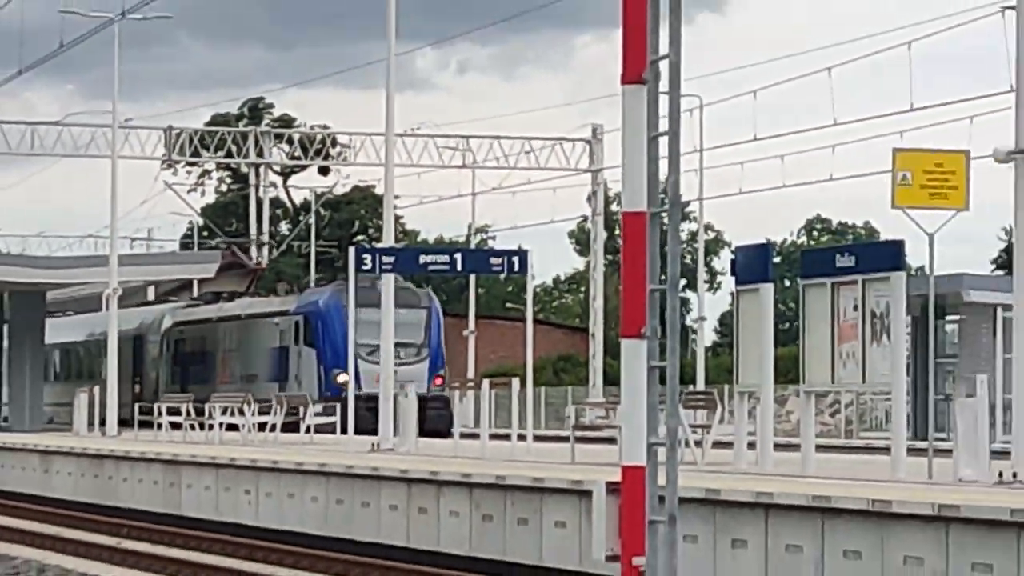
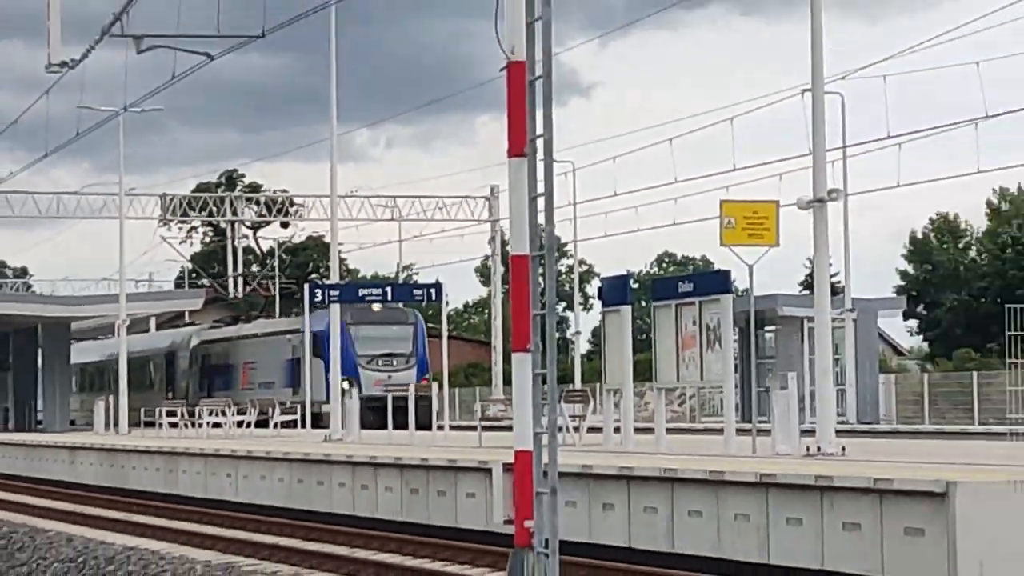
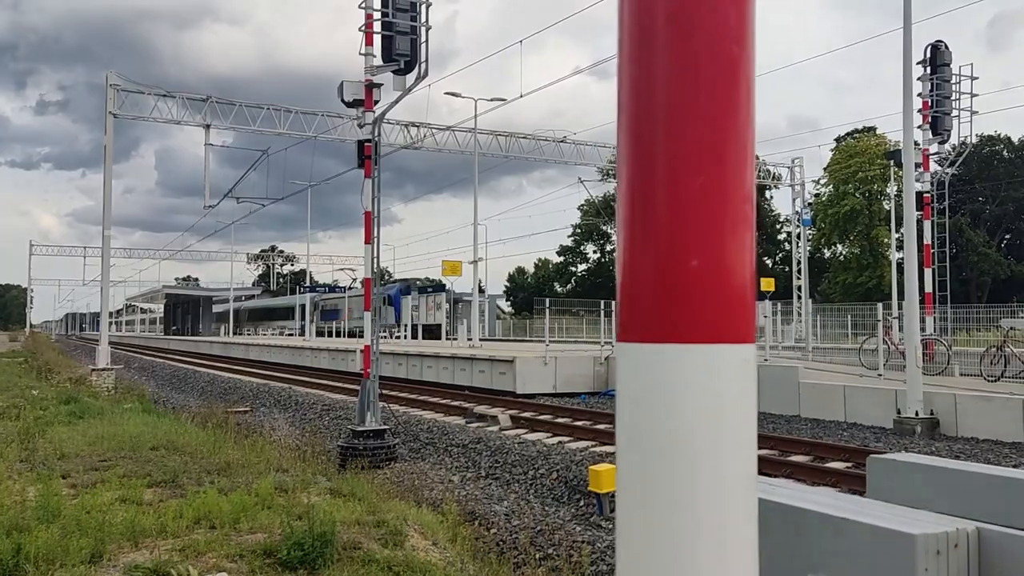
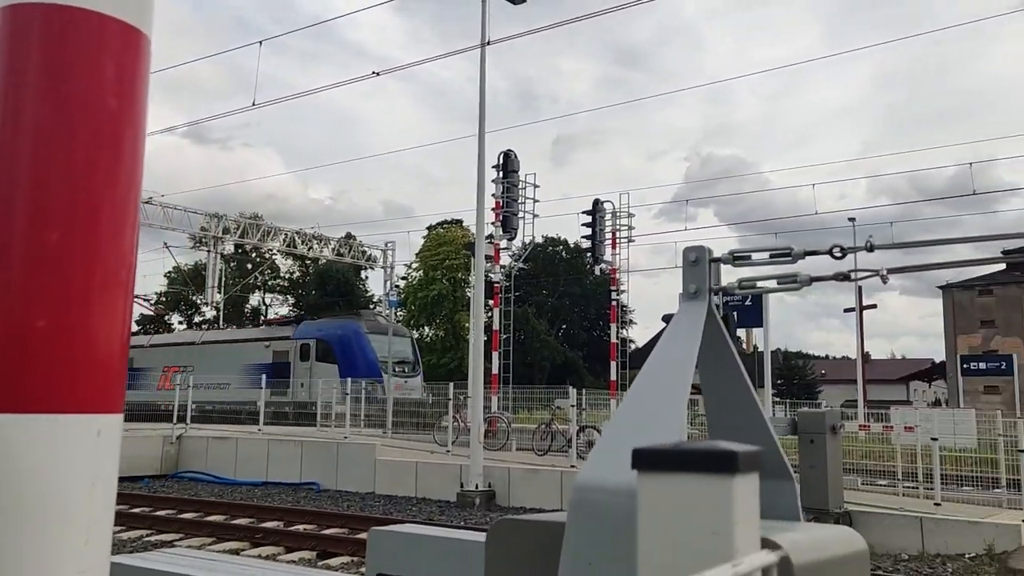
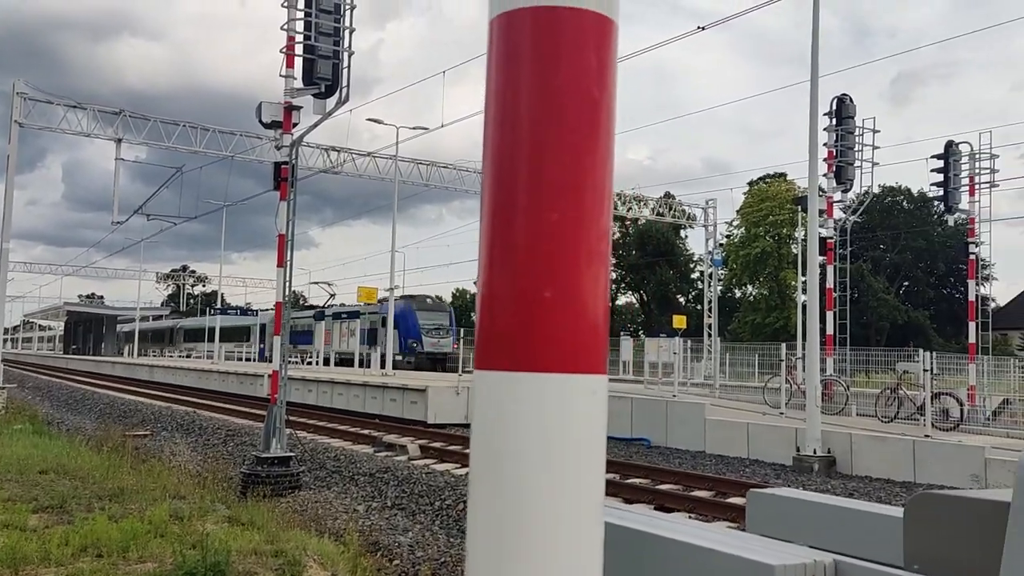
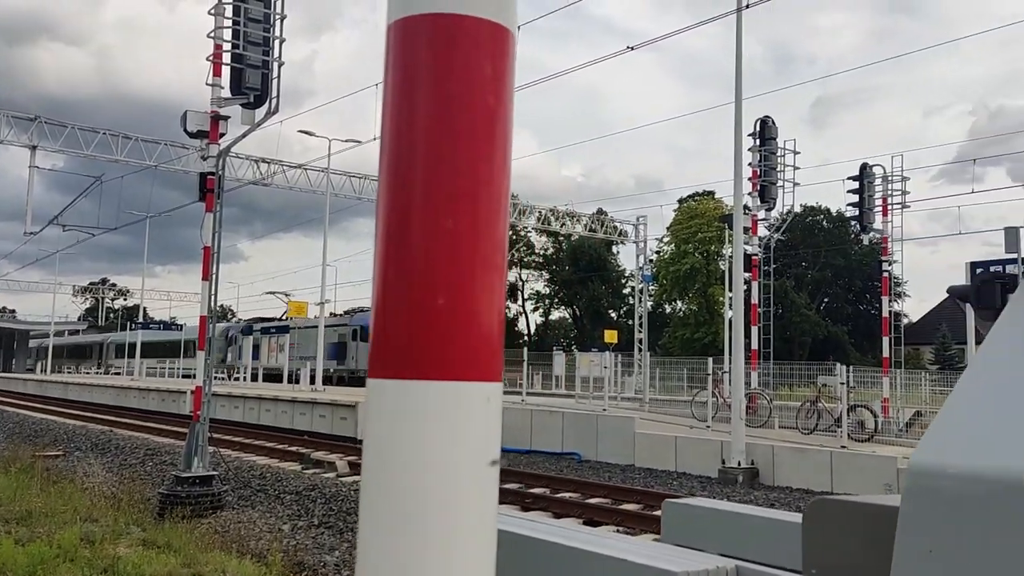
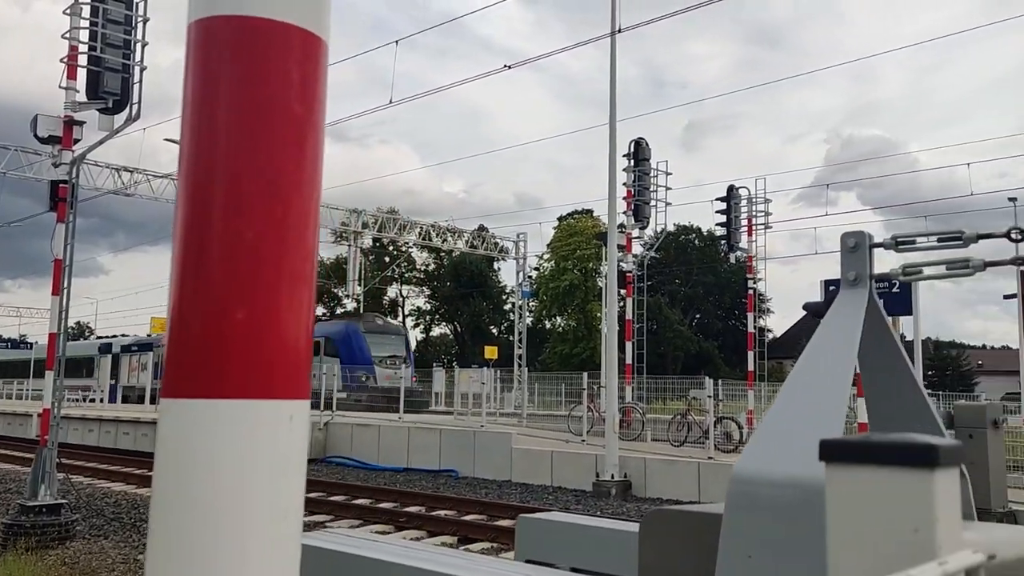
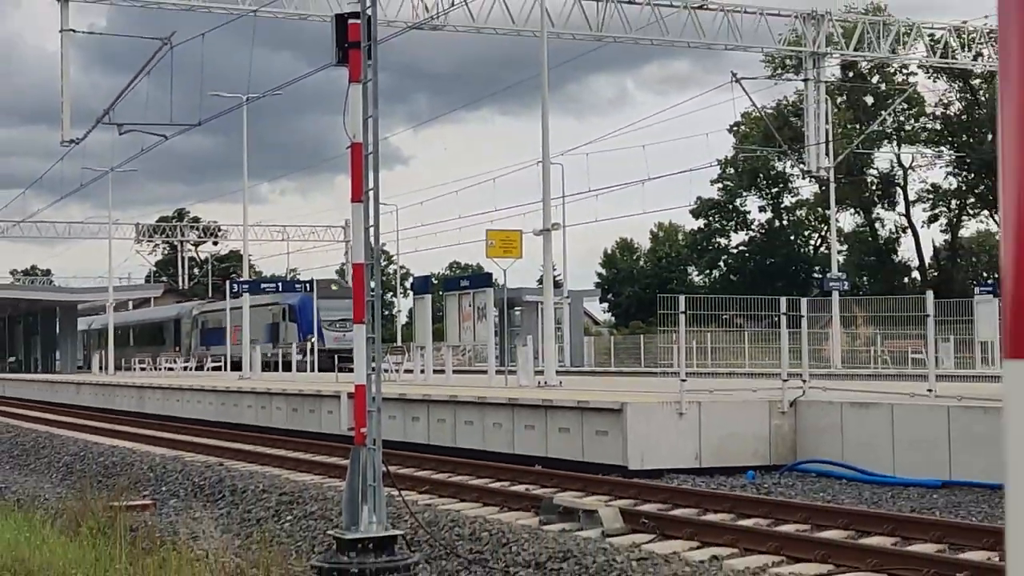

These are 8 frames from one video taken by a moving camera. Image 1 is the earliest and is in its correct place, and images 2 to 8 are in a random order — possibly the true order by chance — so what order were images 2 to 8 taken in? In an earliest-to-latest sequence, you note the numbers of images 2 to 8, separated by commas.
2, 8, 3, 5, 6, 7, 4
